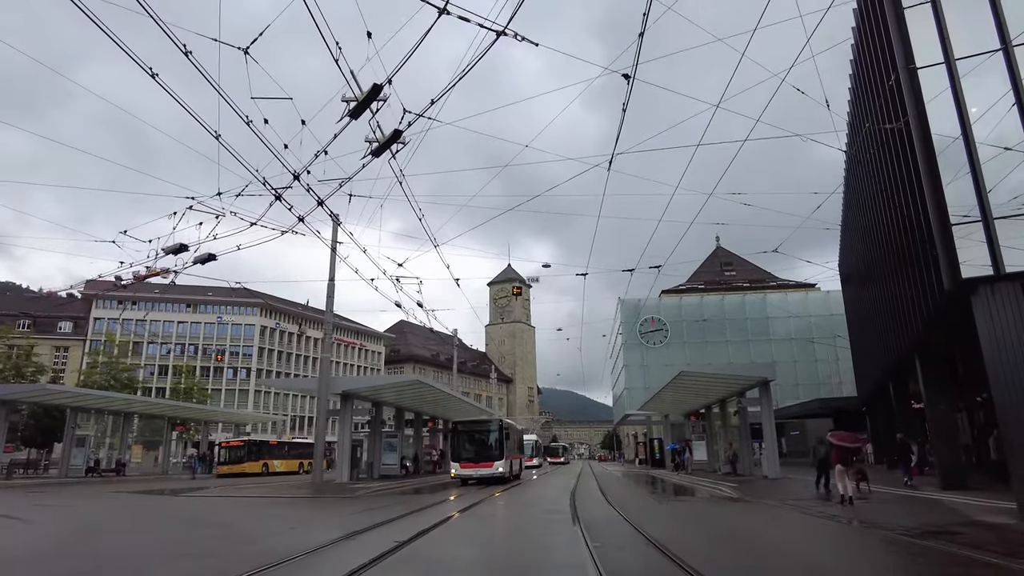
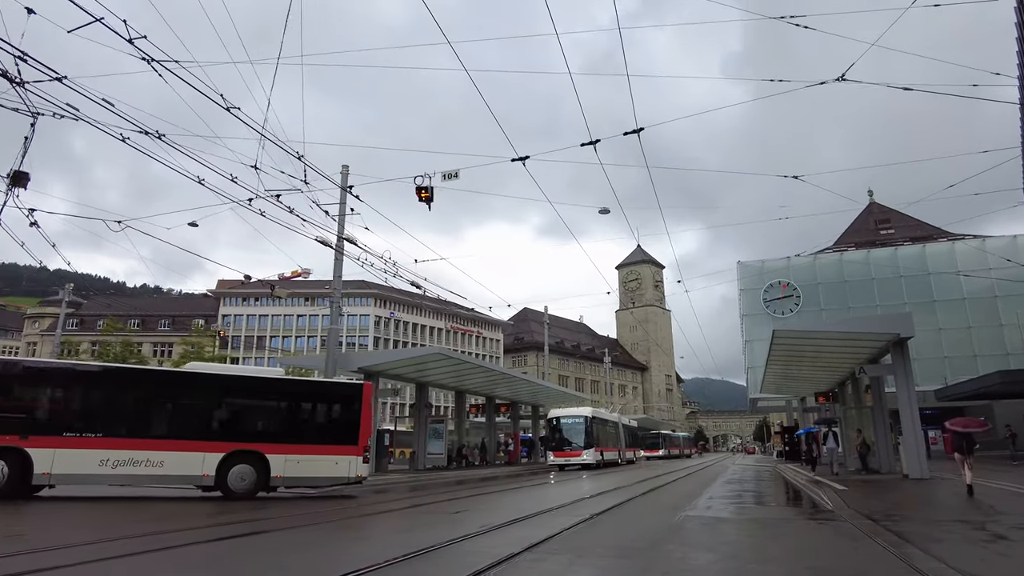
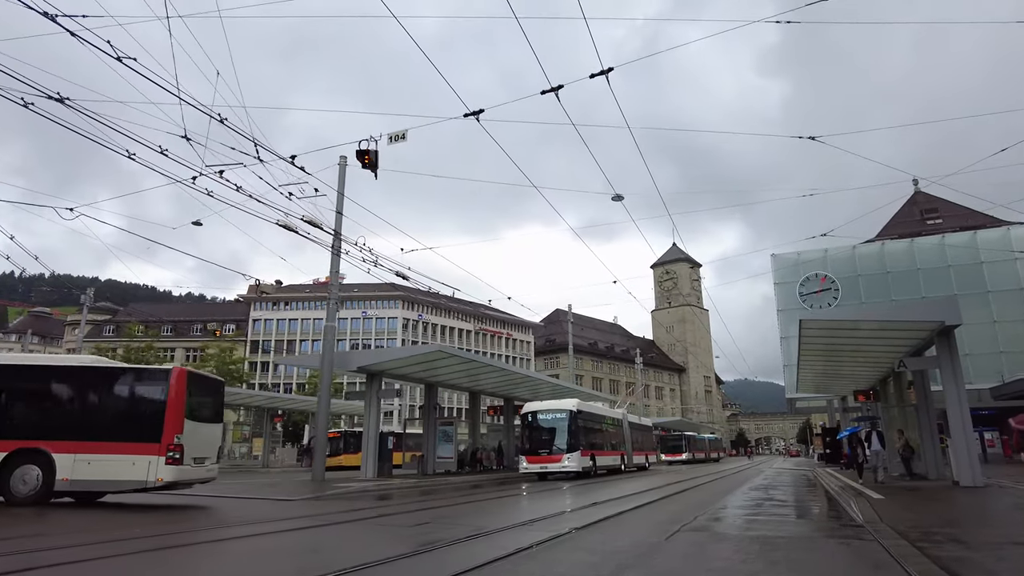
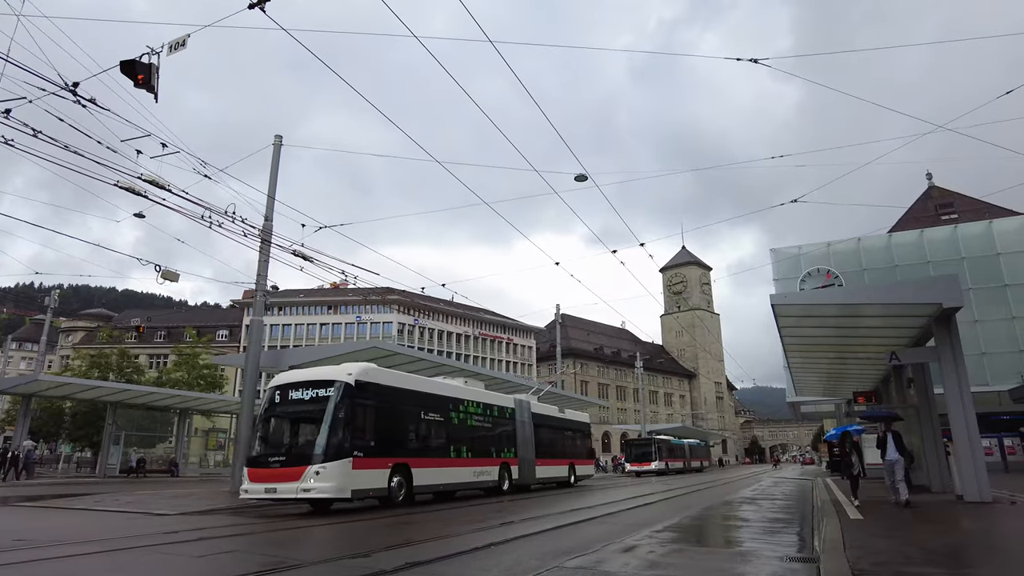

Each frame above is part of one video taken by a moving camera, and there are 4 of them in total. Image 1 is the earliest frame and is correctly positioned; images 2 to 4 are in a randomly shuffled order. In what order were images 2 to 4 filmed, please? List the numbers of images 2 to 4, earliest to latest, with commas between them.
2, 3, 4
